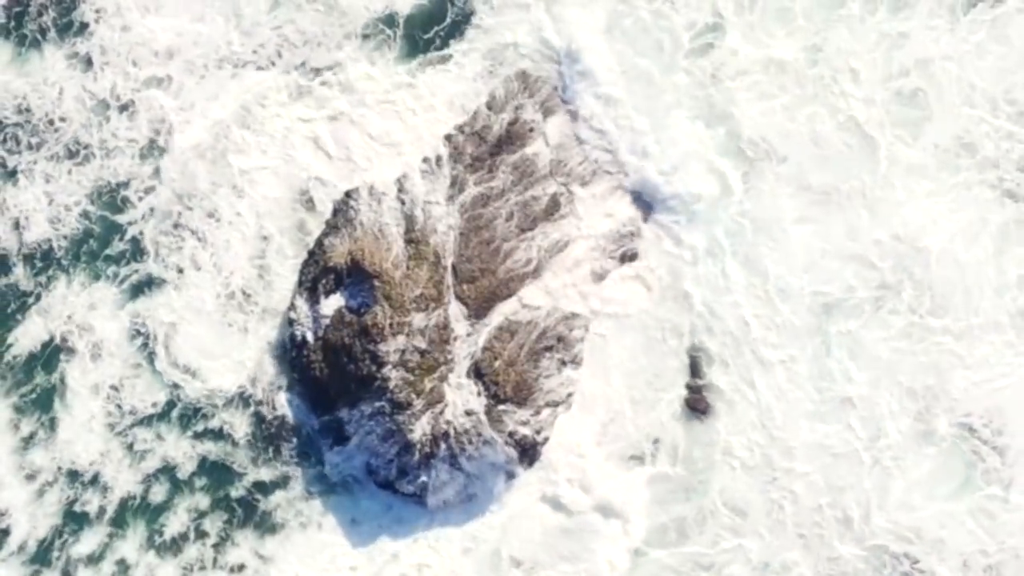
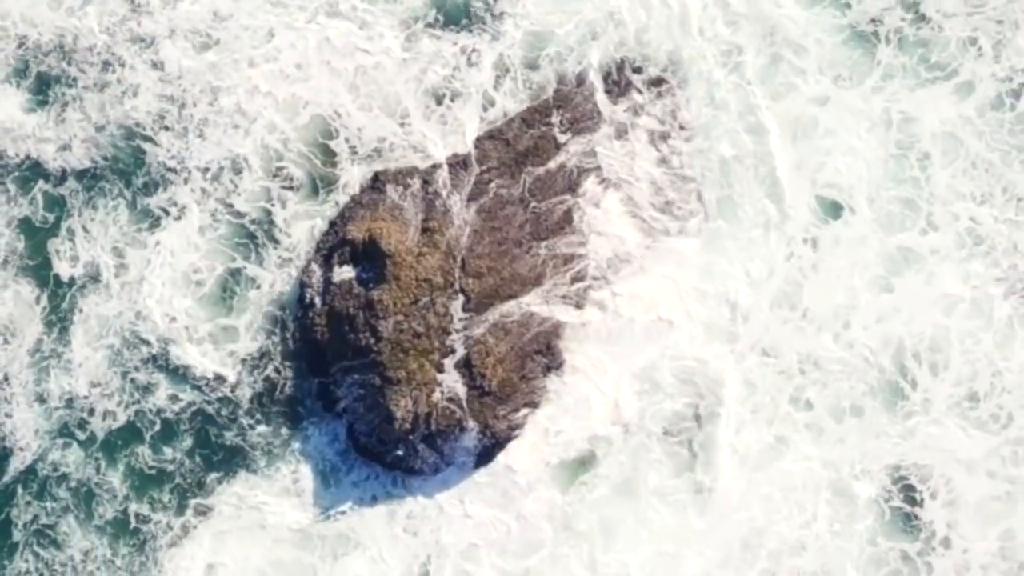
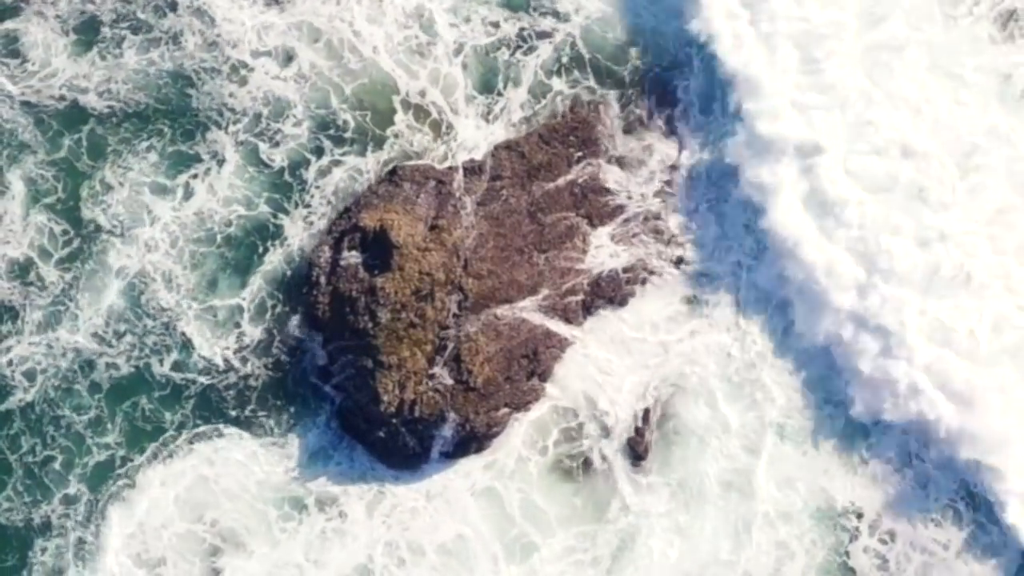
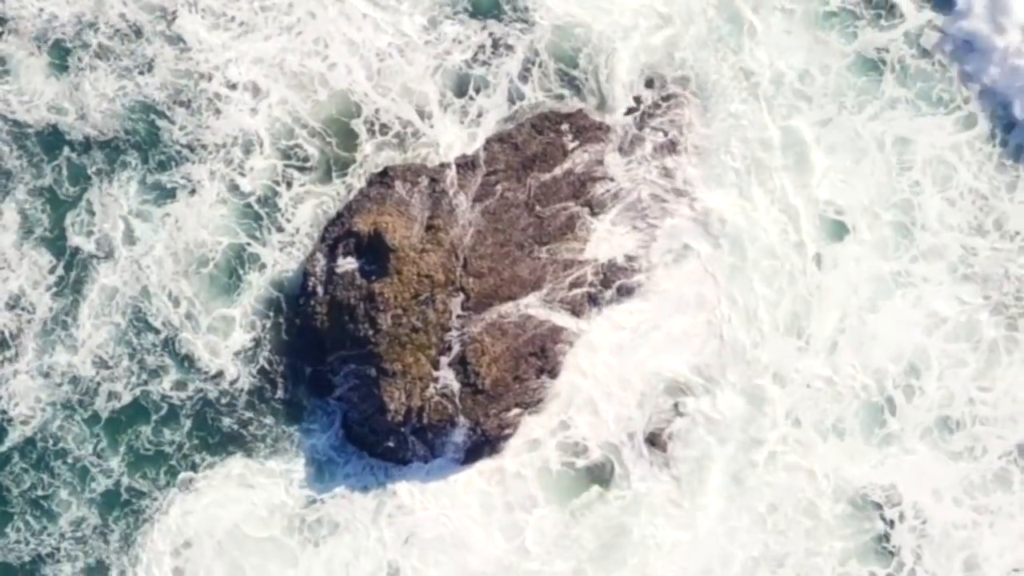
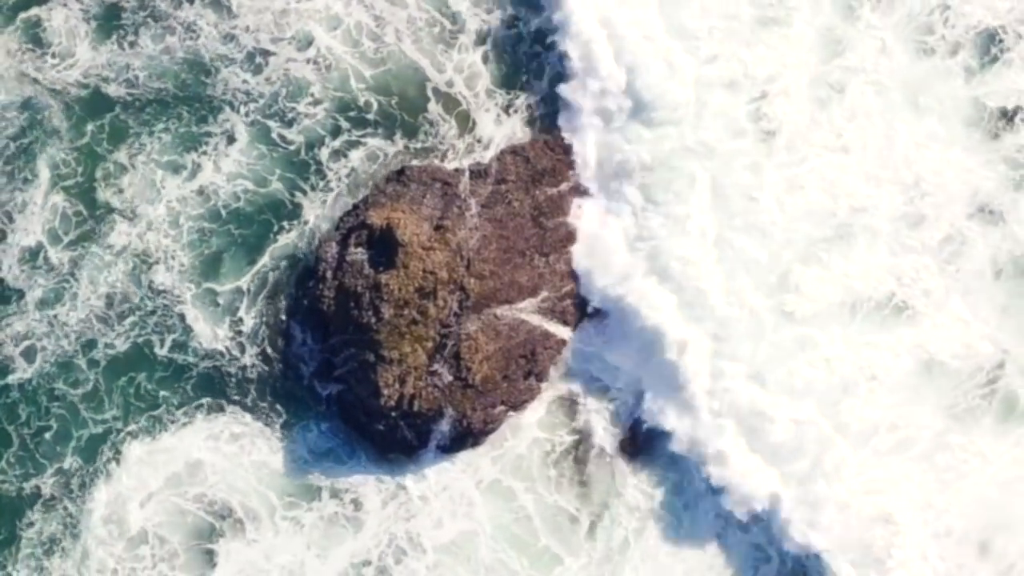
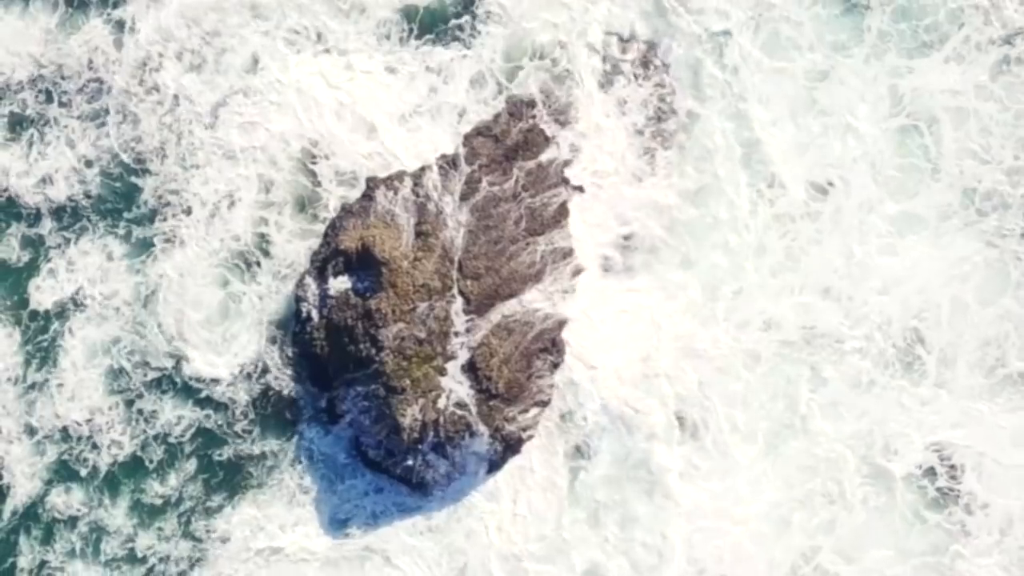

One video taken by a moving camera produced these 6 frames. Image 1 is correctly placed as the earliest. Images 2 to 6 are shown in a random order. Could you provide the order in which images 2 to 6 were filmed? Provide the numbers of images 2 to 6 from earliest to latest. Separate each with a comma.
6, 2, 4, 3, 5
